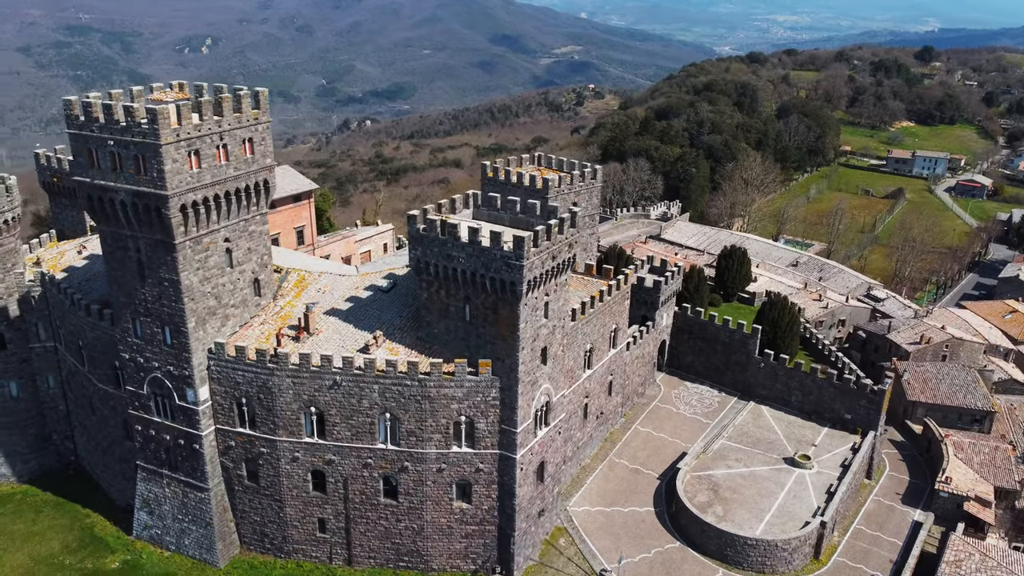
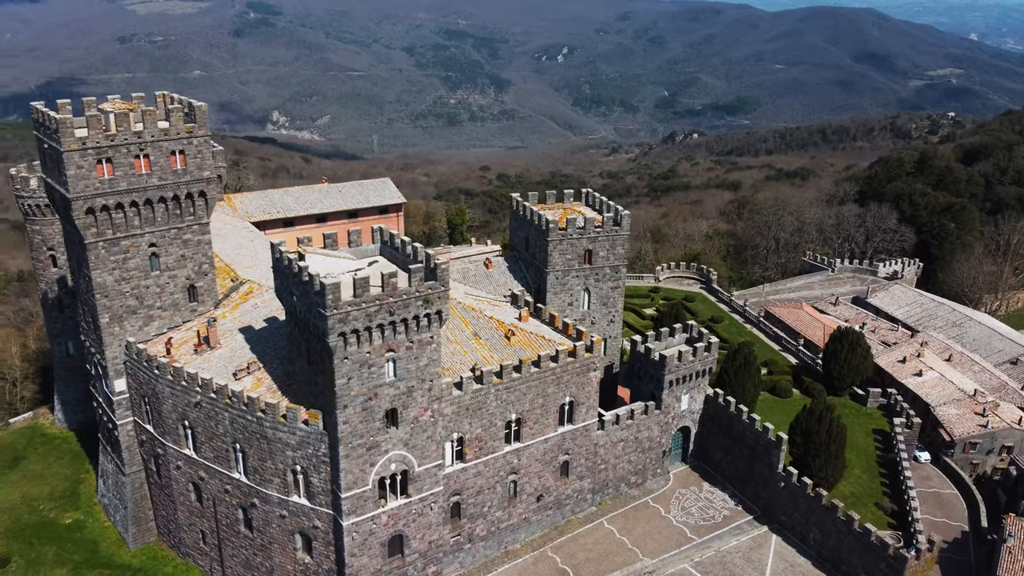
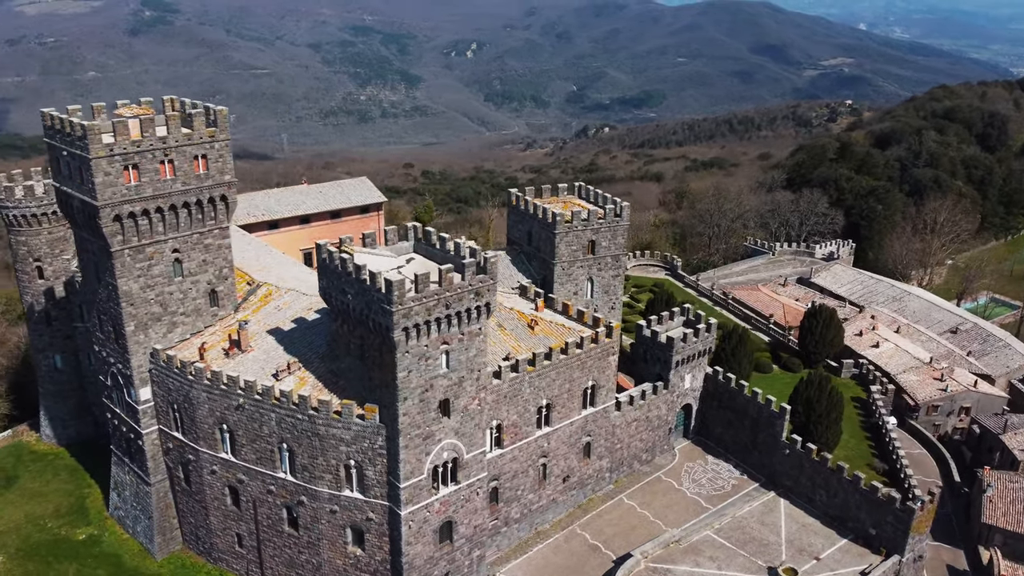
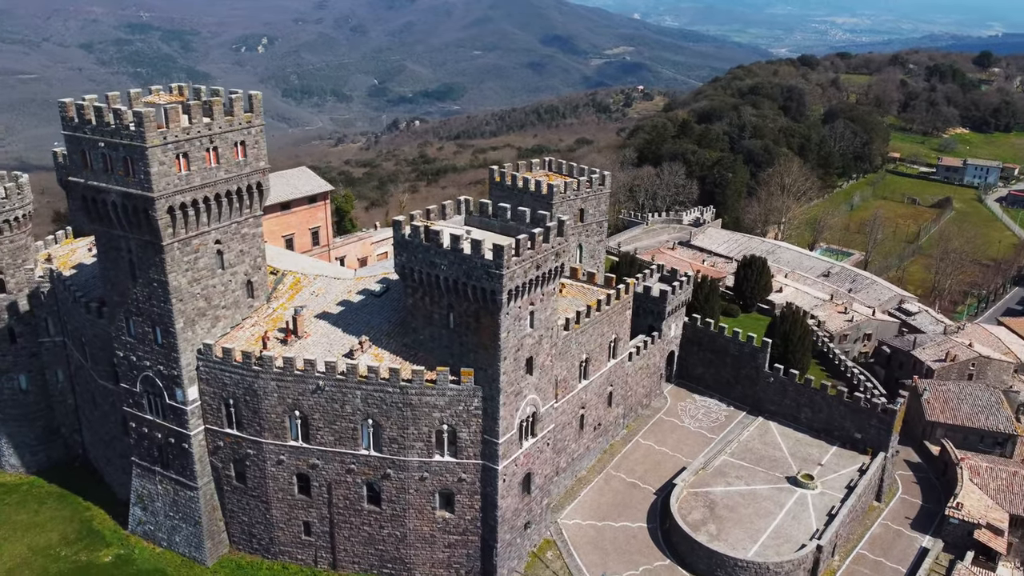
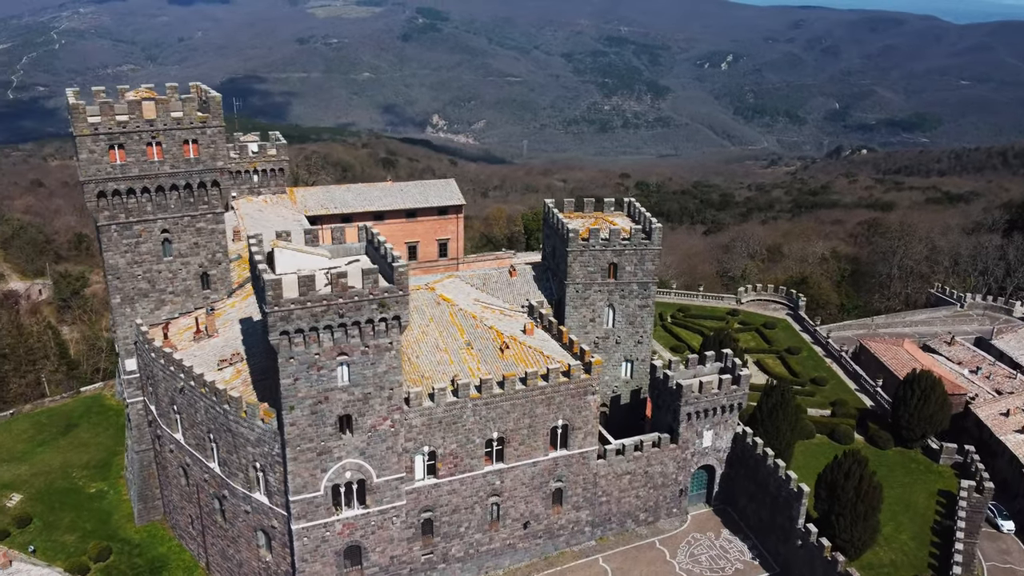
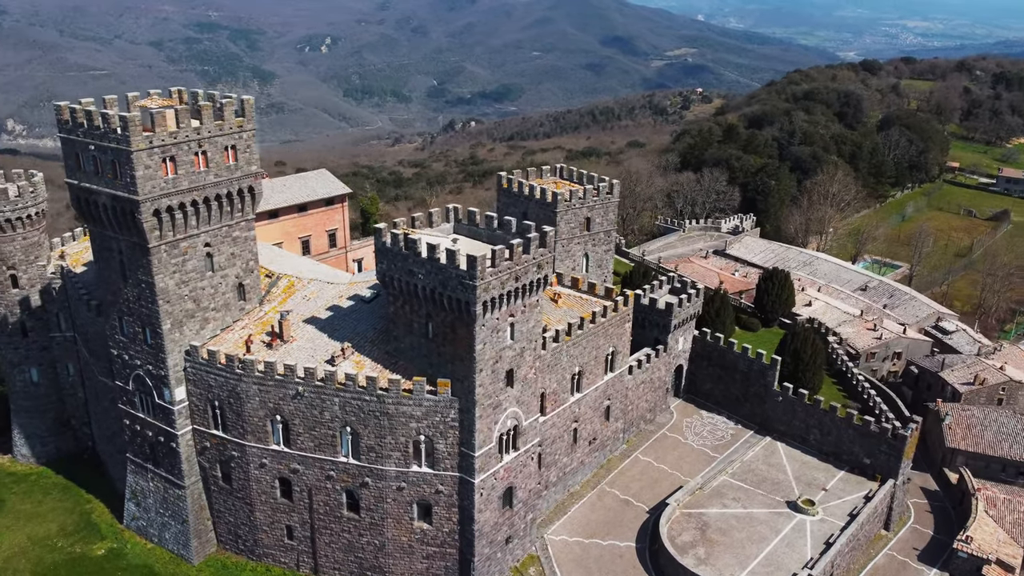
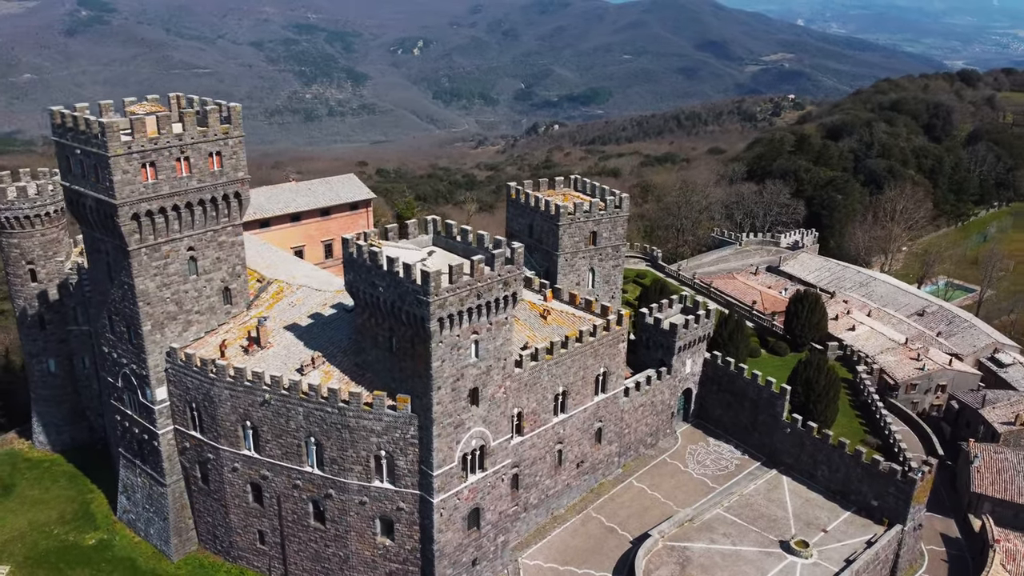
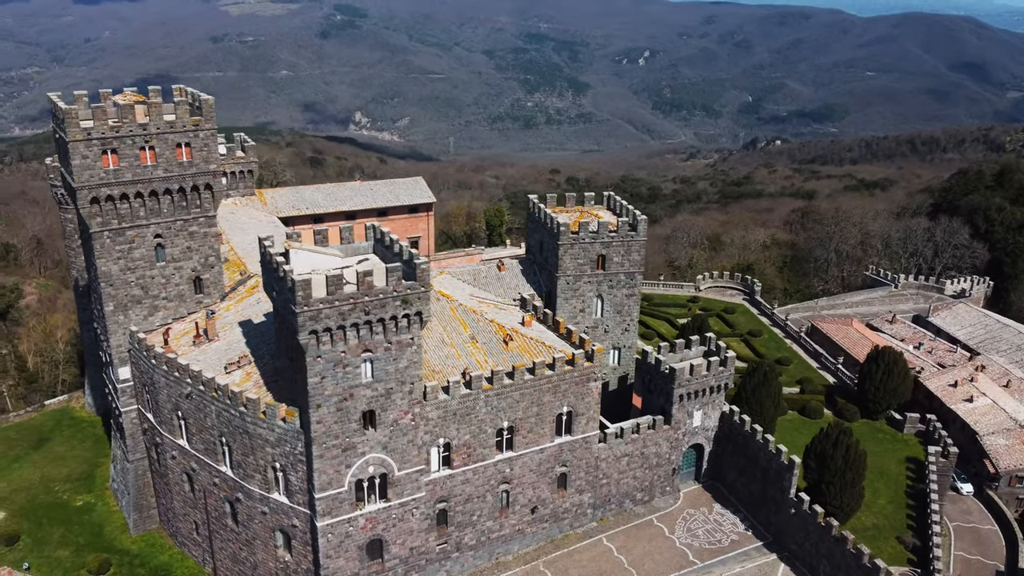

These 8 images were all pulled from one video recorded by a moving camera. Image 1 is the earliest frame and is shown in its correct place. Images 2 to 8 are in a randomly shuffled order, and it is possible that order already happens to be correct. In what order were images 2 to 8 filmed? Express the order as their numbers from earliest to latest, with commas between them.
4, 6, 7, 3, 2, 8, 5
